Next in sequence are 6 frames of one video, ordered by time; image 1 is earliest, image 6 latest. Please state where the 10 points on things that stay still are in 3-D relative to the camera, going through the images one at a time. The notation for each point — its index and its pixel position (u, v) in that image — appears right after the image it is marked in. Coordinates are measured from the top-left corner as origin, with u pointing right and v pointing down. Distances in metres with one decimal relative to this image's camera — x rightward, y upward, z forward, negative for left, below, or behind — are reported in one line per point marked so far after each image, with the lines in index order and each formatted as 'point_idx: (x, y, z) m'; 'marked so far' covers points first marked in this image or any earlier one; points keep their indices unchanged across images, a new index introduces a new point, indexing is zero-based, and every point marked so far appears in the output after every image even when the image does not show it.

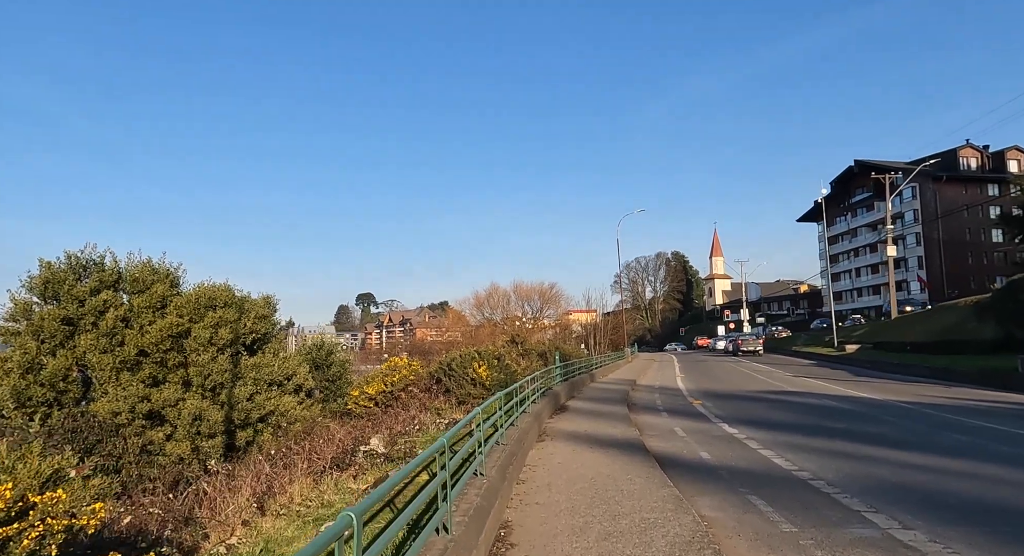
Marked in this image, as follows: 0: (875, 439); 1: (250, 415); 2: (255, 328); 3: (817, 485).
0: (+6.9, -3.1, +13.4) m
1: (-6.2, -3.2, +16.5) m
2: (-6.9, -1.3, +18.7) m
3: (+4.1, -2.8, +9.4) m
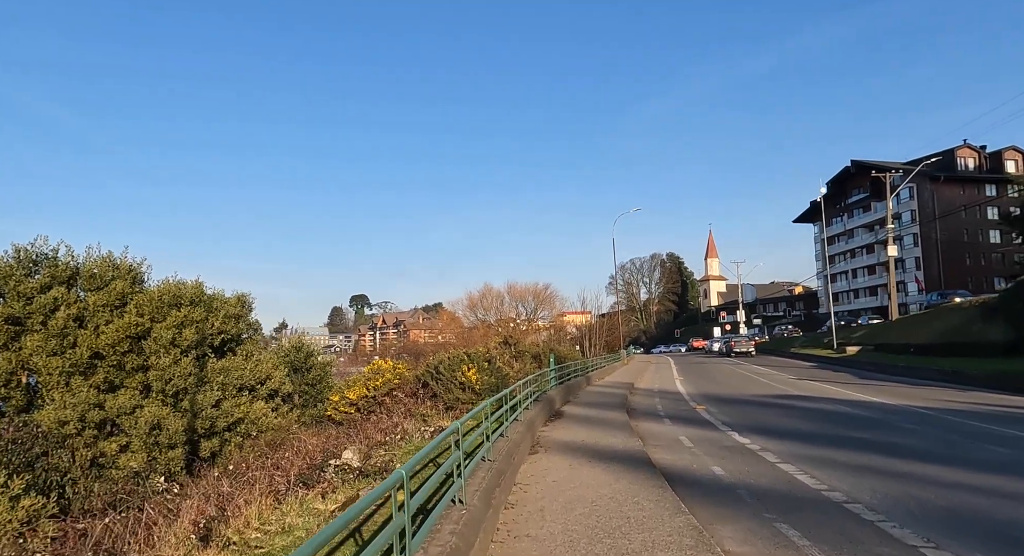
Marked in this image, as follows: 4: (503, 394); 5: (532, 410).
0: (+6.7, -3.0, +12.1) m
1: (-6.4, -3.1, +15.1) m
2: (-7.1, -1.2, +17.4) m
3: (+3.9, -2.7, +8.0) m
4: (-0.2, -2.3, +14.1) m
5: (+0.5, -3.3, +17.5) m
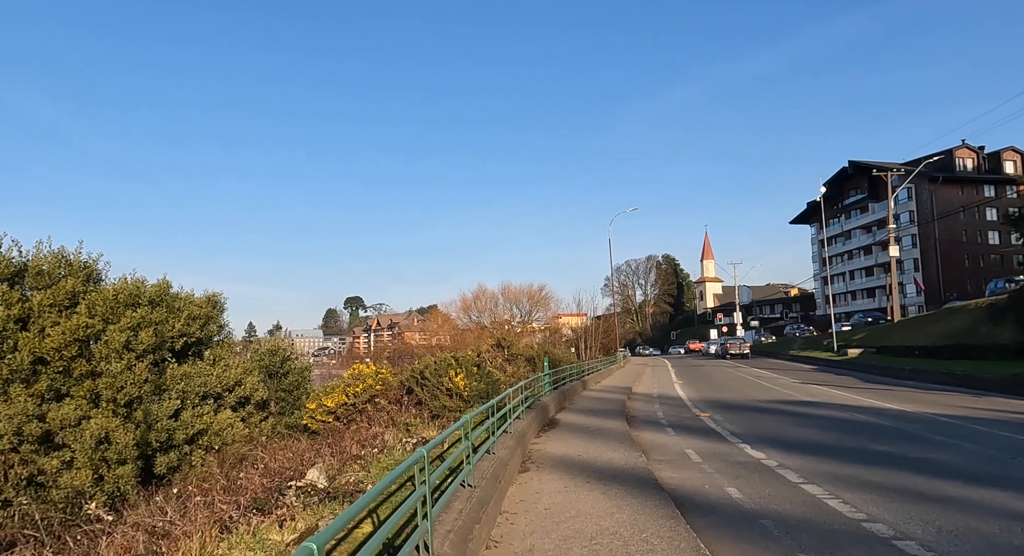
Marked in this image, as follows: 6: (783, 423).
0: (+6.5, -2.9, +10.8) m
1: (-6.6, -3.0, +13.7) m
2: (-7.3, -1.2, +15.9) m
3: (+3.8, -2.6, +6.7) m
4: (-0.4, -2.3, +12.7) m
5: (+0.3, -3.2, +16.1) m
6: (+6.6, -3.5, +17.0) m
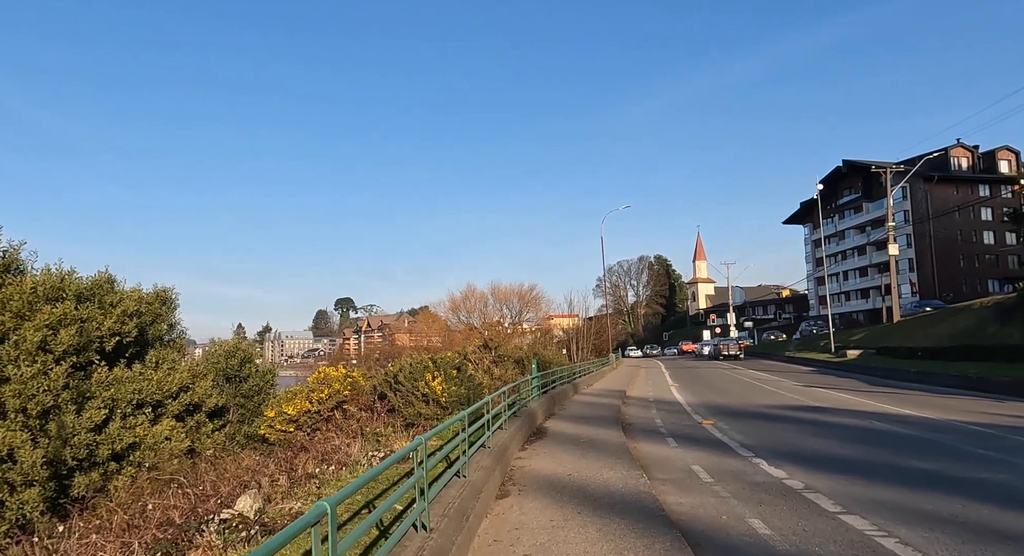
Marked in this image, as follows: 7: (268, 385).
0: (+6.2, -2.7, +9.0) m
1: (-6.9, -2.9, +11.8) m
2: (-7.7, -1.0, +14.0) m
3: (+3.5, -2.4, +4.9) m
4: (-0.7, -2.1, +10.8) m
5: (-0.1, -3.1, +14.2) m
6: (+6.2, -3.4, +15.3) m
7: (-6.6, -2.9, +19.0) m
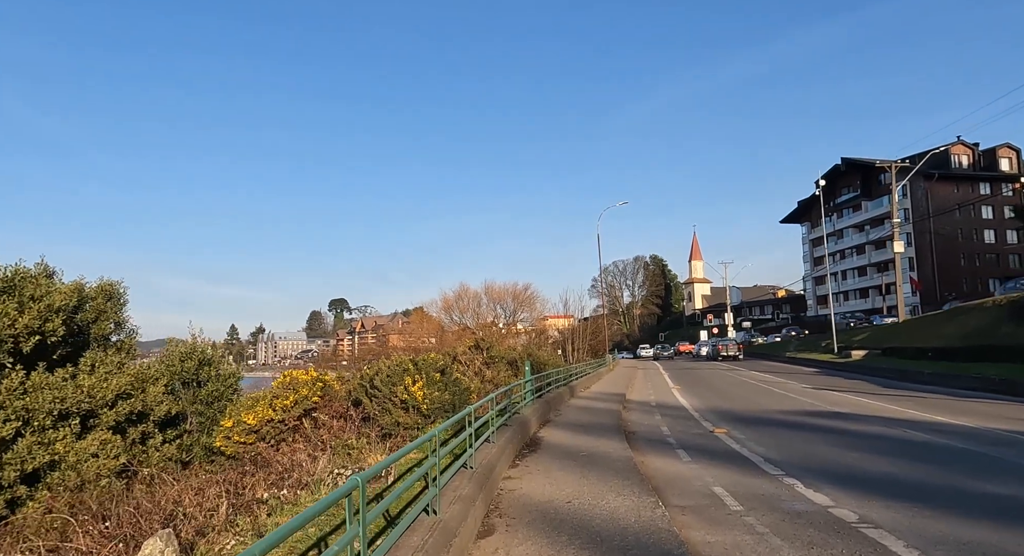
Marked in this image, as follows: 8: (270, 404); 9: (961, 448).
0: (+6.1, -2.6, +7.2) m
1: (-7.1, -2.7, +9.8) m
2: (-7.9, -0.8, +12.1) m
3: (+3.4, -2.2, +3.0) m
4: (-0.9, -1.9, +9.0) m
5: (-0.3, -2.9, +12.4) m
6: (+6.0, -3.2, +13.4) m
7: (-6.8, -2.7, +17.0) m
8: (-5.1, -2.7, +15.1) m
9: (+8.2, -3.0, +12.8) m
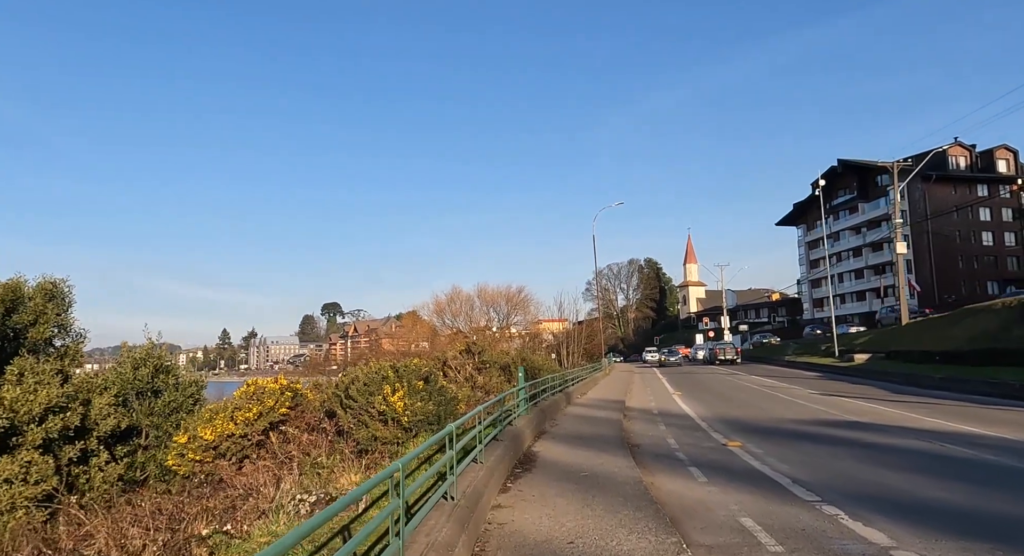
0: (+6.0, -2.4, +5.6) m
1: (-7.2, -2.6, +8.2) m
2: (-8.0, -0.8, +10.4) m
3: (+3.3, -2.1, +1.5) m
4: (-1.0, -1.8, +7.4) m
5: (-0.4, -2.8, +10.8) m
6: (+5.8, -3.1, +11.9) m
7: (-7.0, -2.7, +15.4) m
8: (-5.3, -2.6, +13.4) m
9: (+8.1, -3.0, +11.3) m
